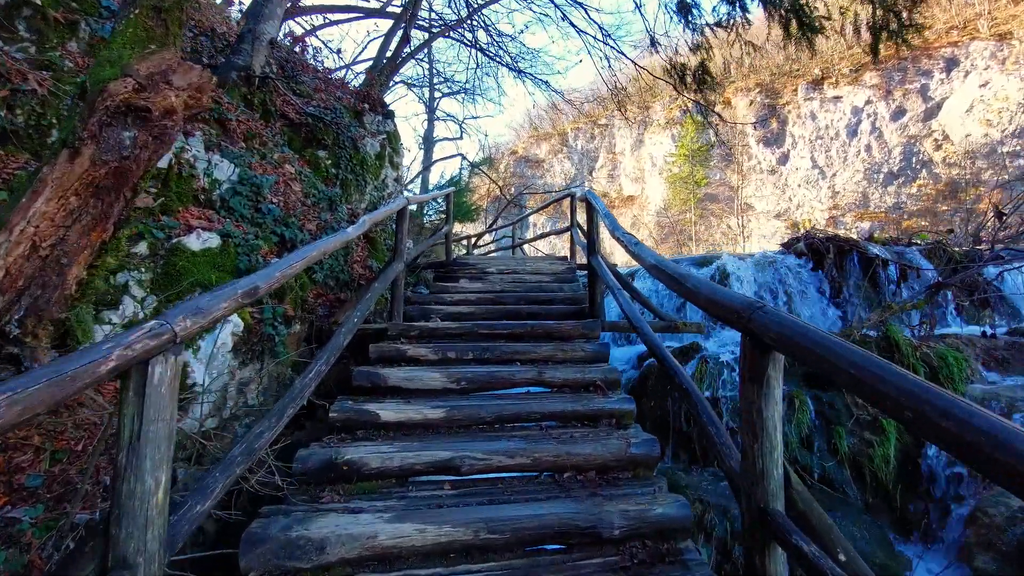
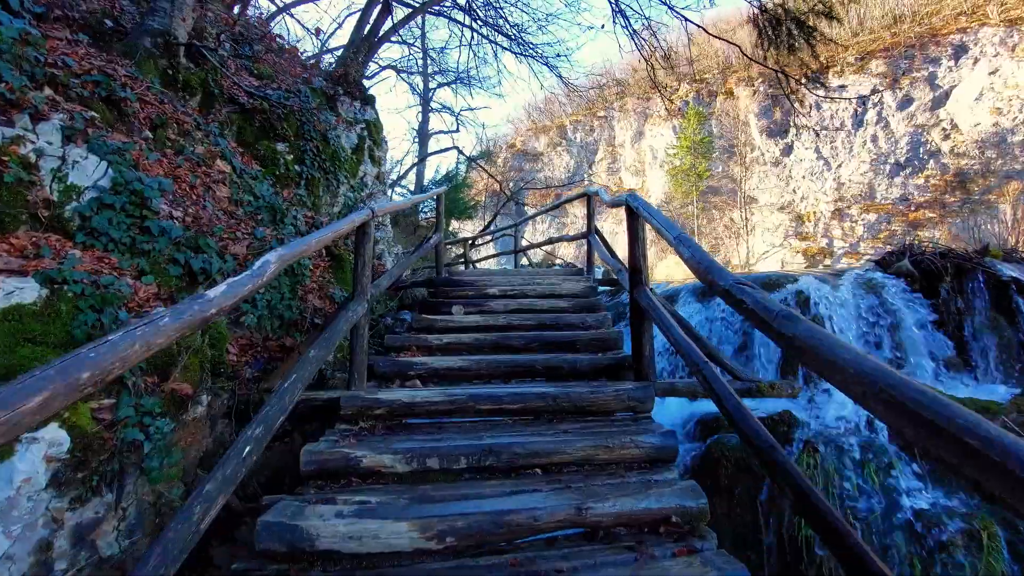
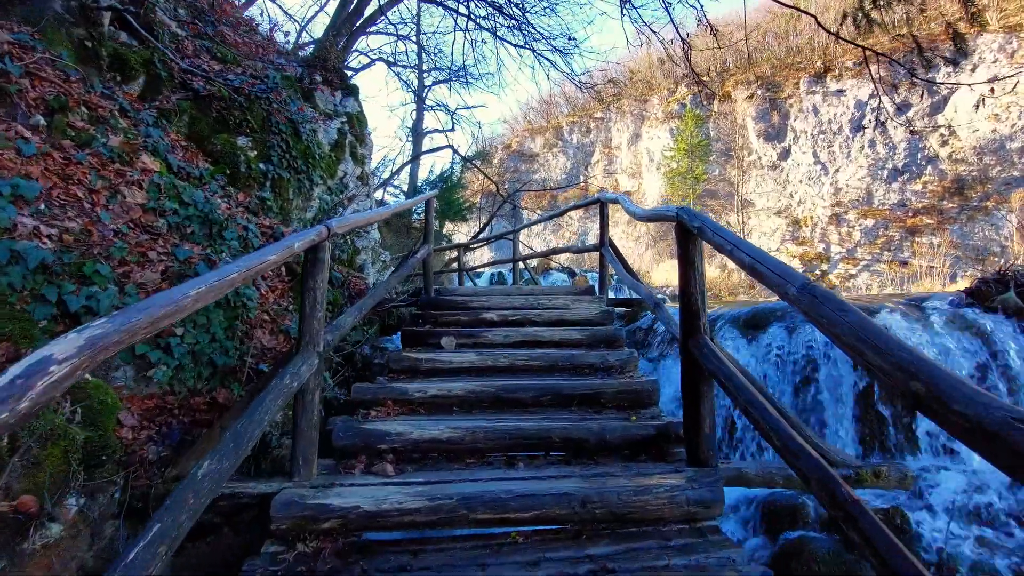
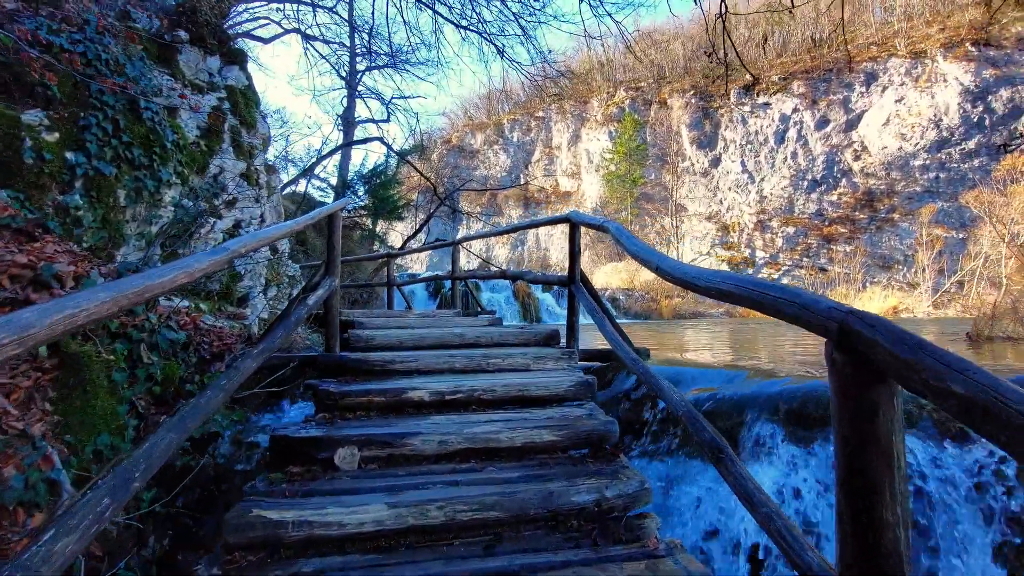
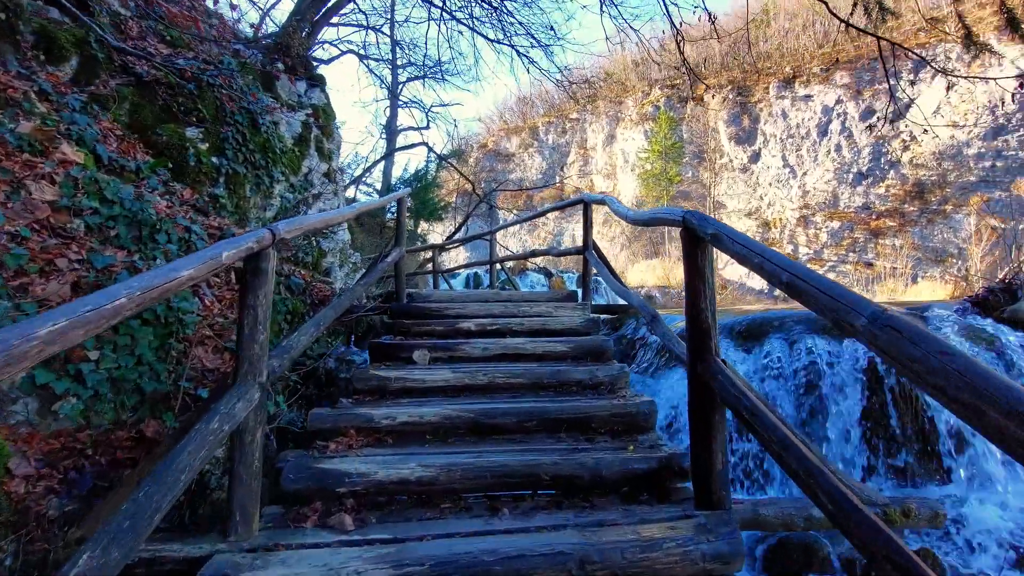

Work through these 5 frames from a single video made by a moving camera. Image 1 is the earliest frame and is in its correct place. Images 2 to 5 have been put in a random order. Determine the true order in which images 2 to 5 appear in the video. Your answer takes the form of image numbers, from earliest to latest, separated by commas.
2, 3, 5, 4
